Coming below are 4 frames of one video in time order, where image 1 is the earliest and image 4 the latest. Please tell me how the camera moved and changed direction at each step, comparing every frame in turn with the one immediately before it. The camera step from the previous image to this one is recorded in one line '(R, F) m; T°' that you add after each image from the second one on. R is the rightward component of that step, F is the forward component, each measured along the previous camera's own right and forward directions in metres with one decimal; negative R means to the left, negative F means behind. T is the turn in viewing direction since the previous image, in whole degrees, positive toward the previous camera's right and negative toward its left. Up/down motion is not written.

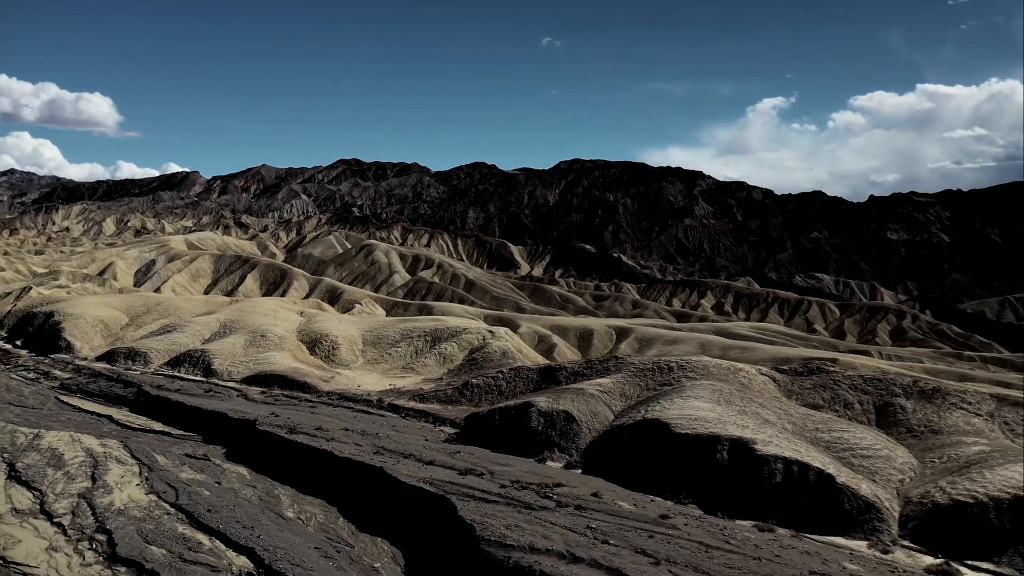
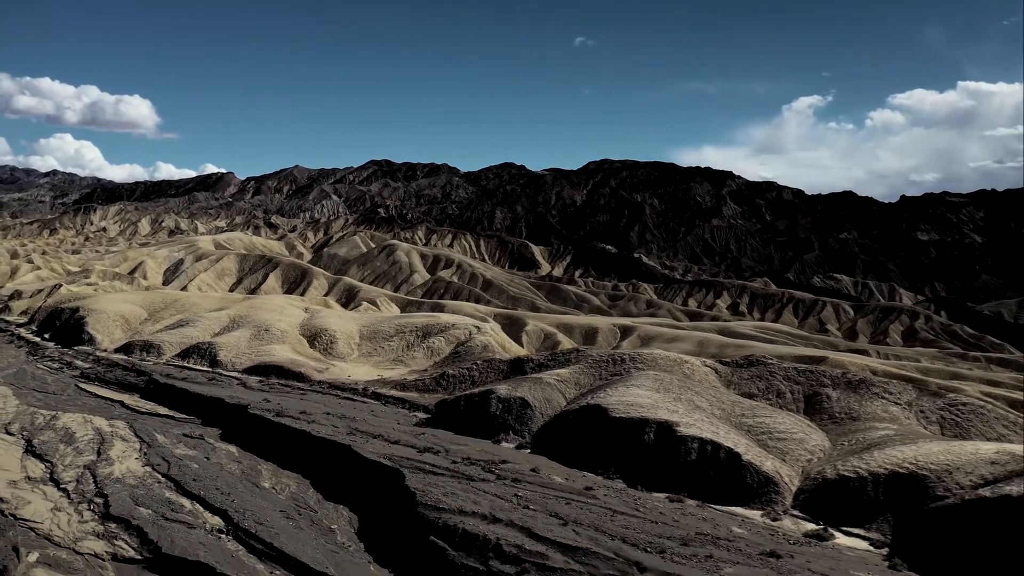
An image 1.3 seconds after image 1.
(+3.0, -2.5) m; -2°
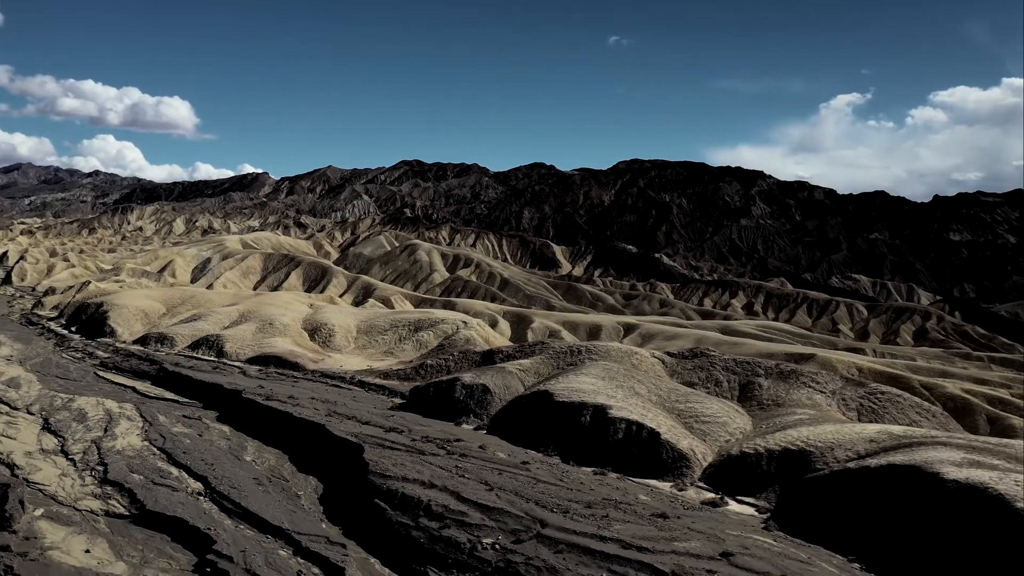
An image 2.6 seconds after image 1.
(+3.2, -2.7) m; -2°
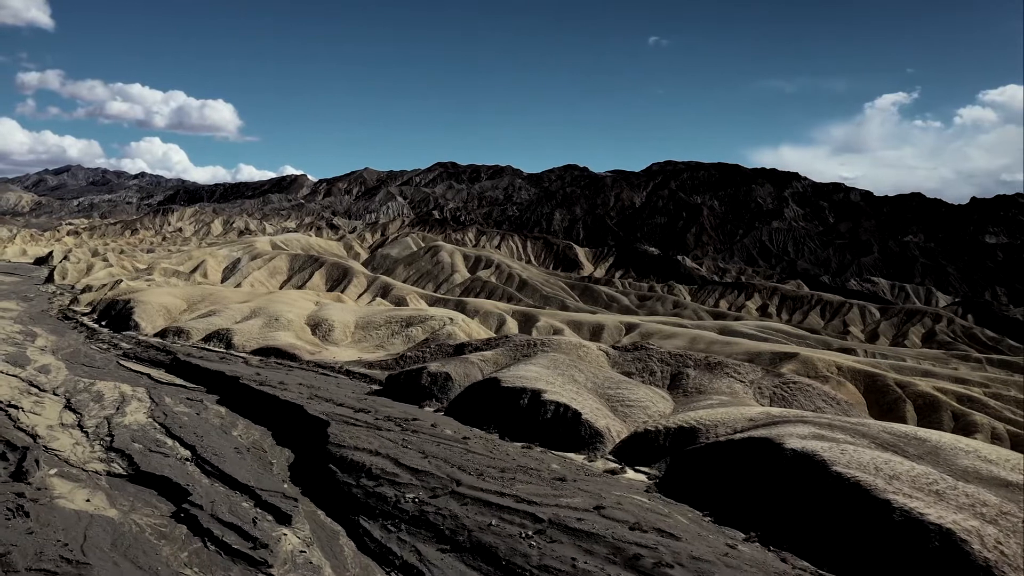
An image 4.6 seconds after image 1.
(+3.9, -3.7) m; -3°
